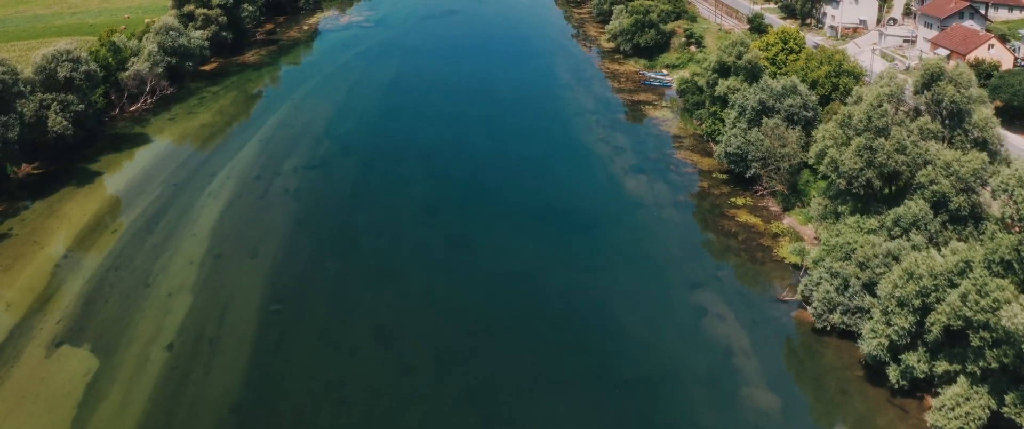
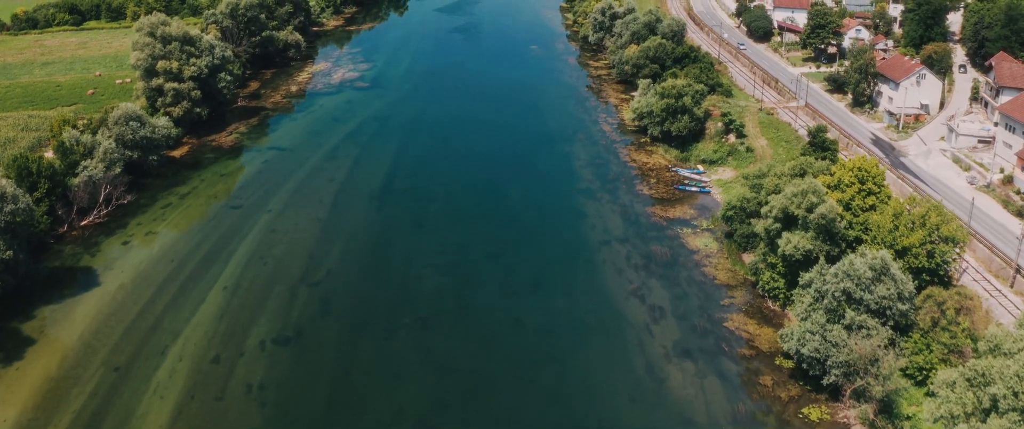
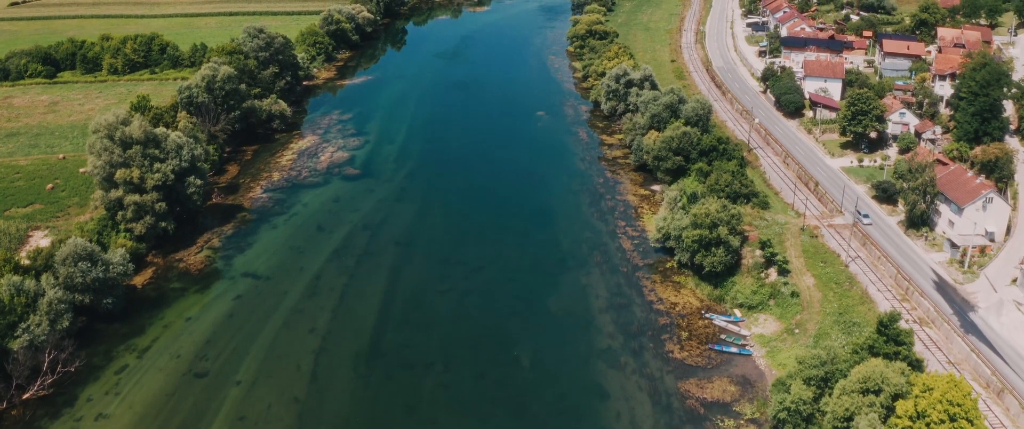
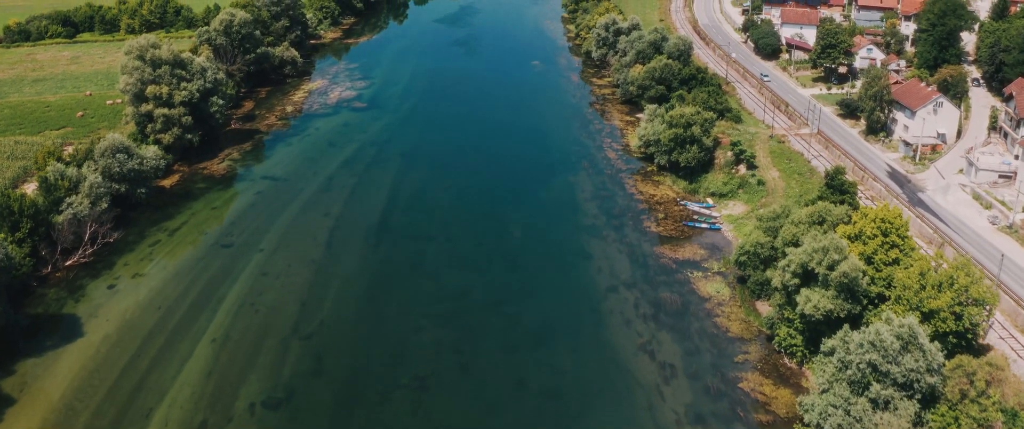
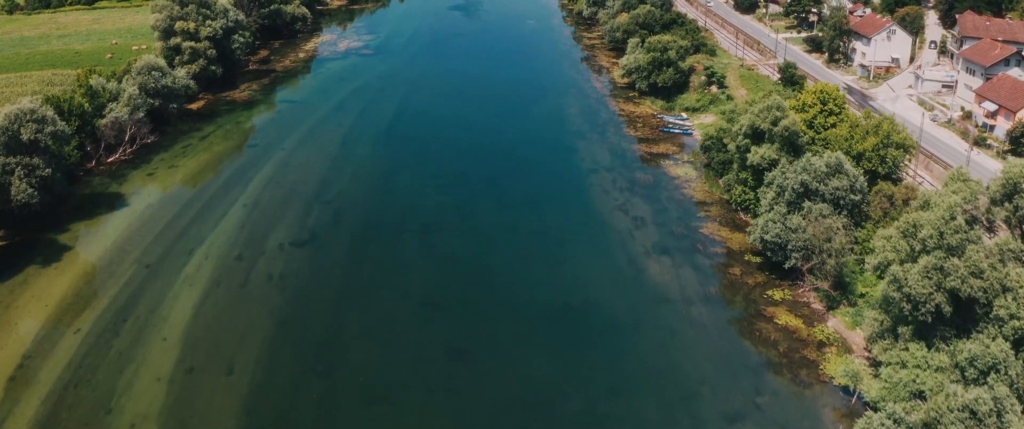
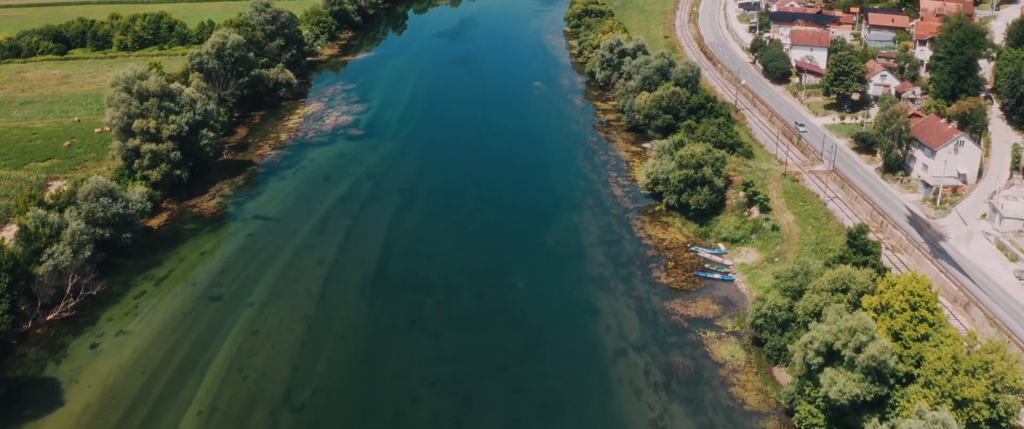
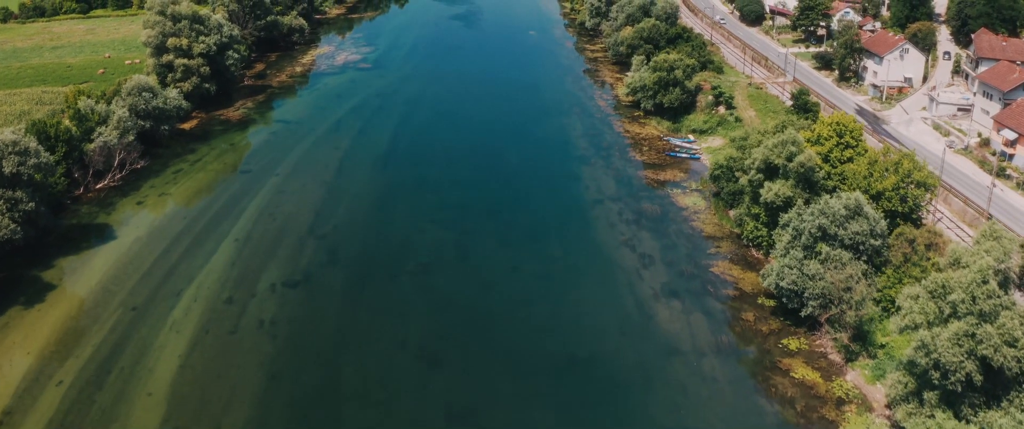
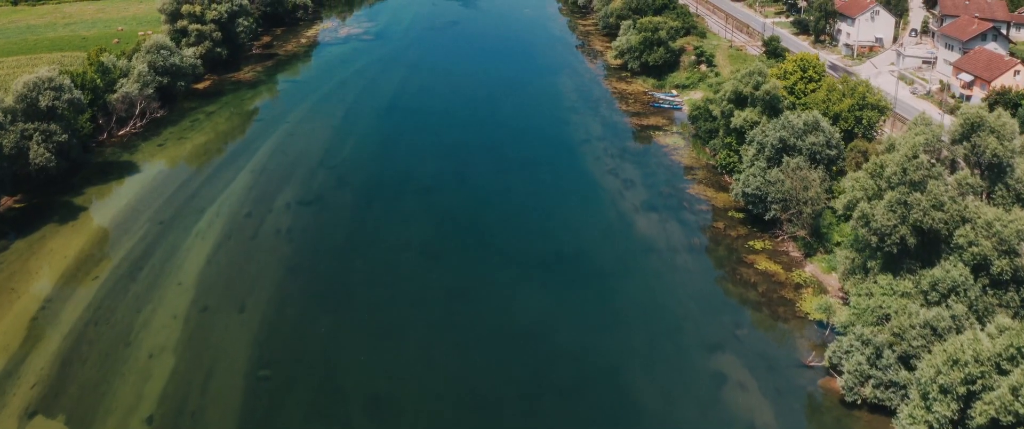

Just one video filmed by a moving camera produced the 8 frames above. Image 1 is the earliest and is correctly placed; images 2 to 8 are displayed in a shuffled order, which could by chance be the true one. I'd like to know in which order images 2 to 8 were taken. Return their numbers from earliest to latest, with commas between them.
8, 5, 7, 2, 4, 6, 3
